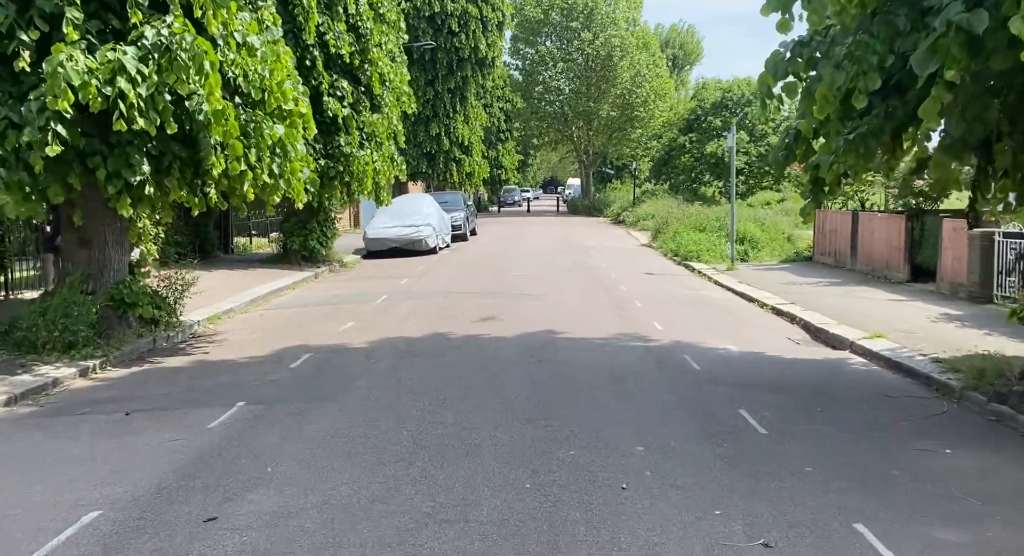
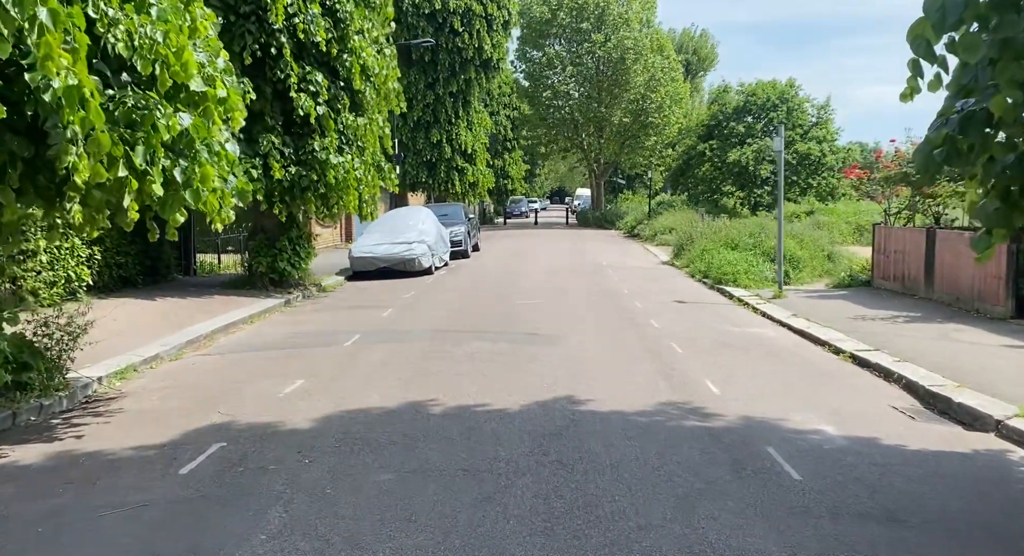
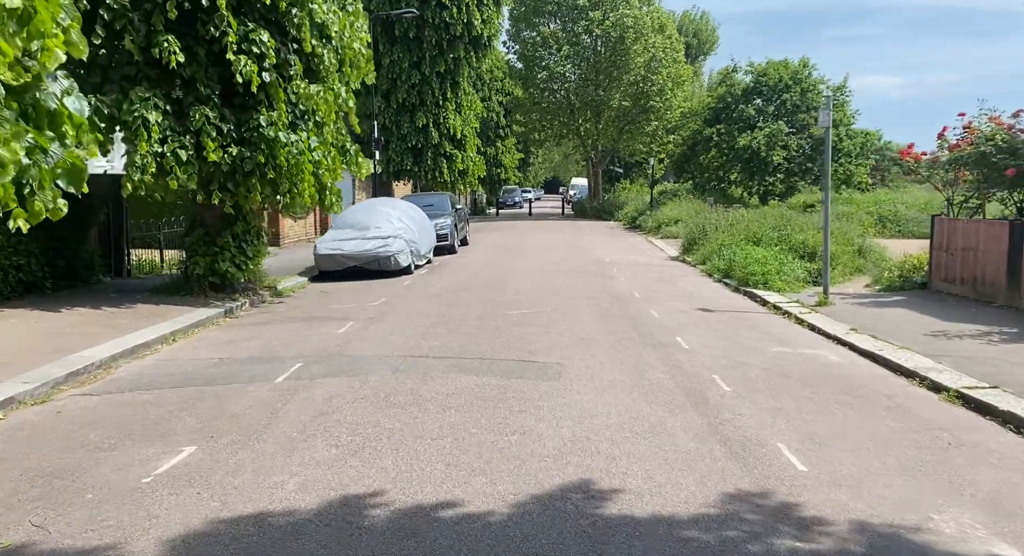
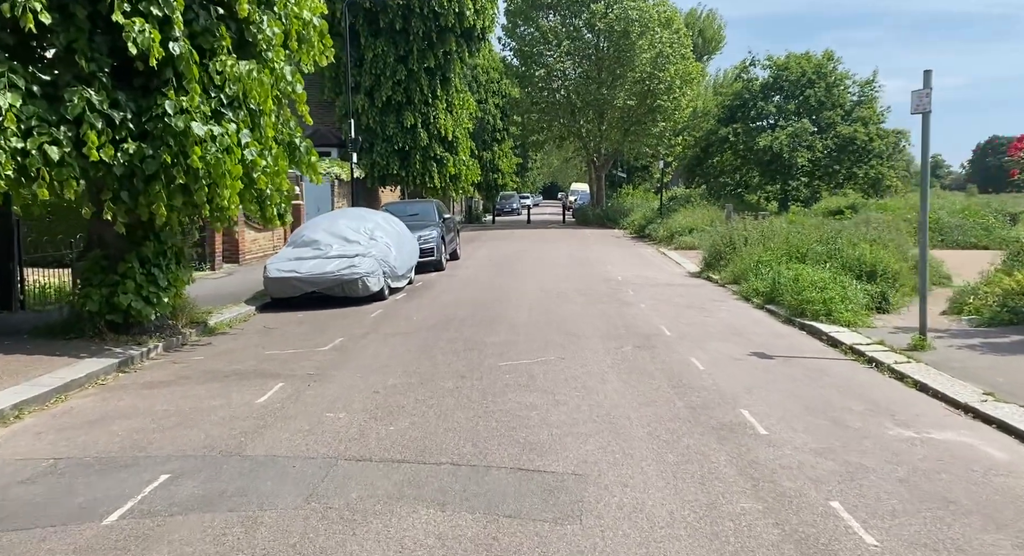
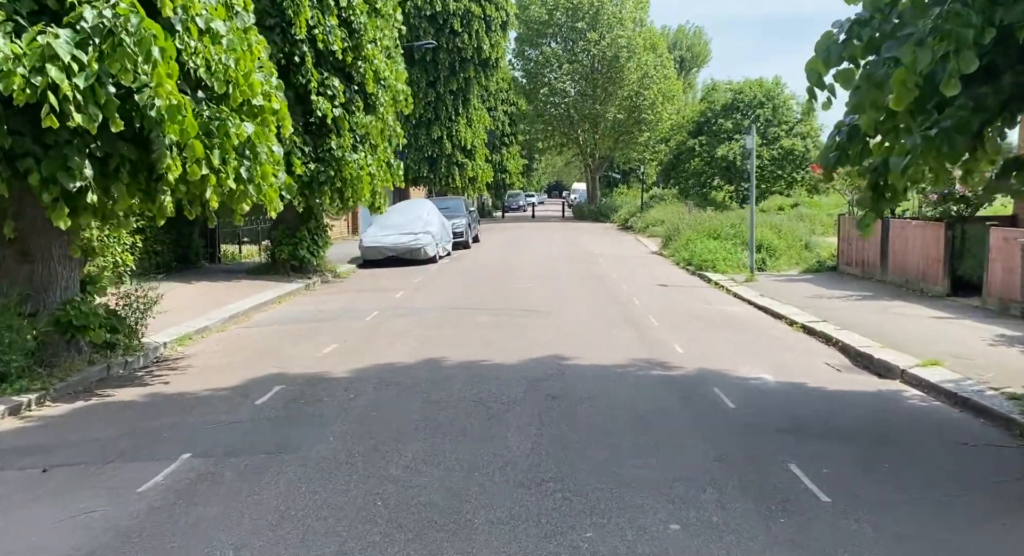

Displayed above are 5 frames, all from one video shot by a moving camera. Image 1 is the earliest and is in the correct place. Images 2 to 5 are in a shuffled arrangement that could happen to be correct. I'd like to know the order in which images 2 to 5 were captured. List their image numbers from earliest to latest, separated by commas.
5, 2, 3, 4
